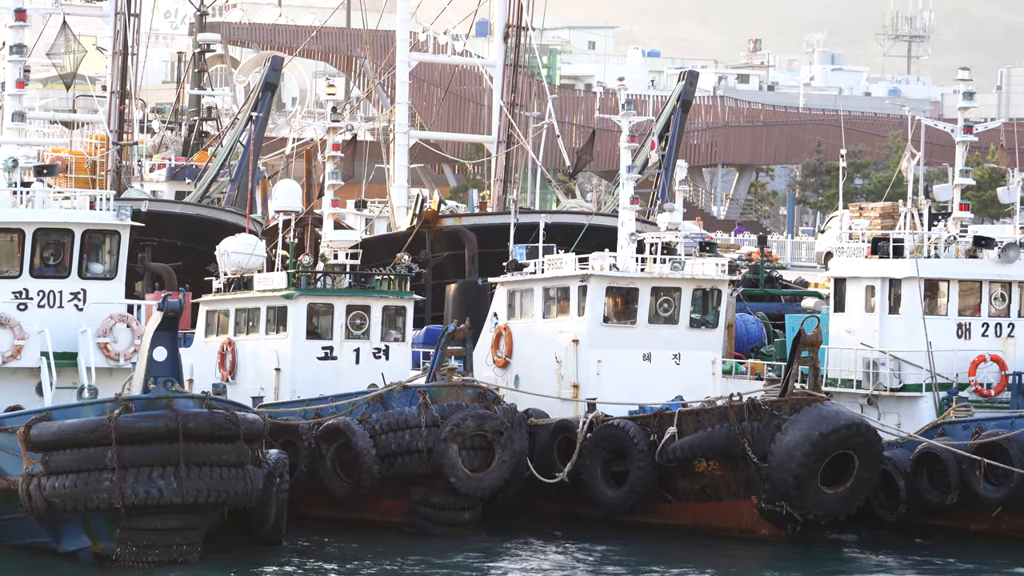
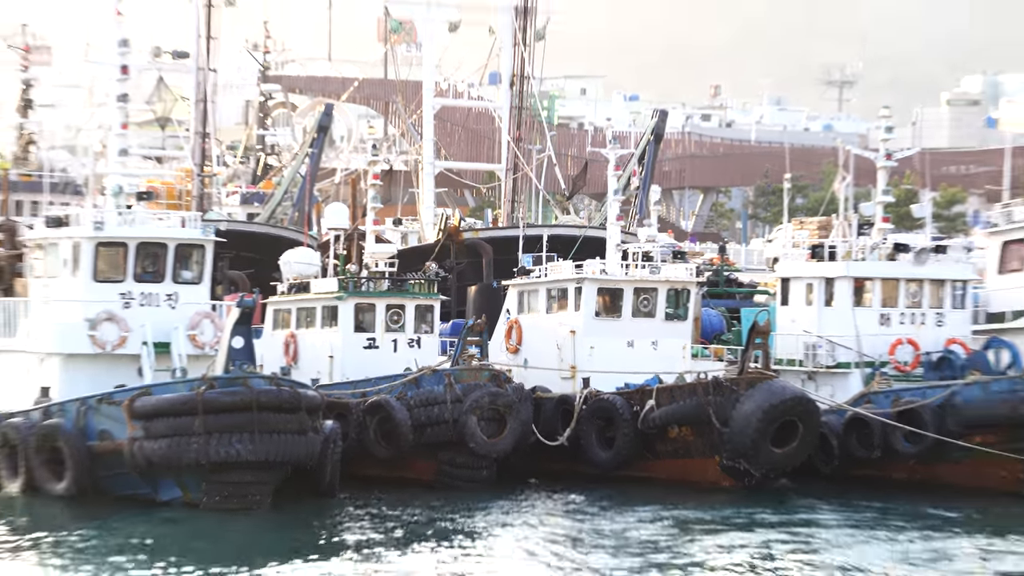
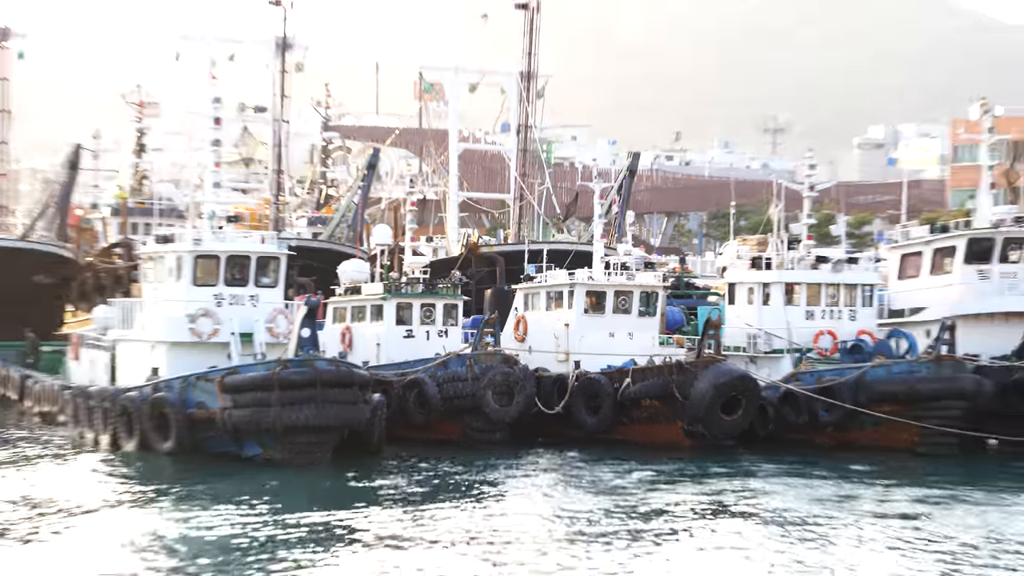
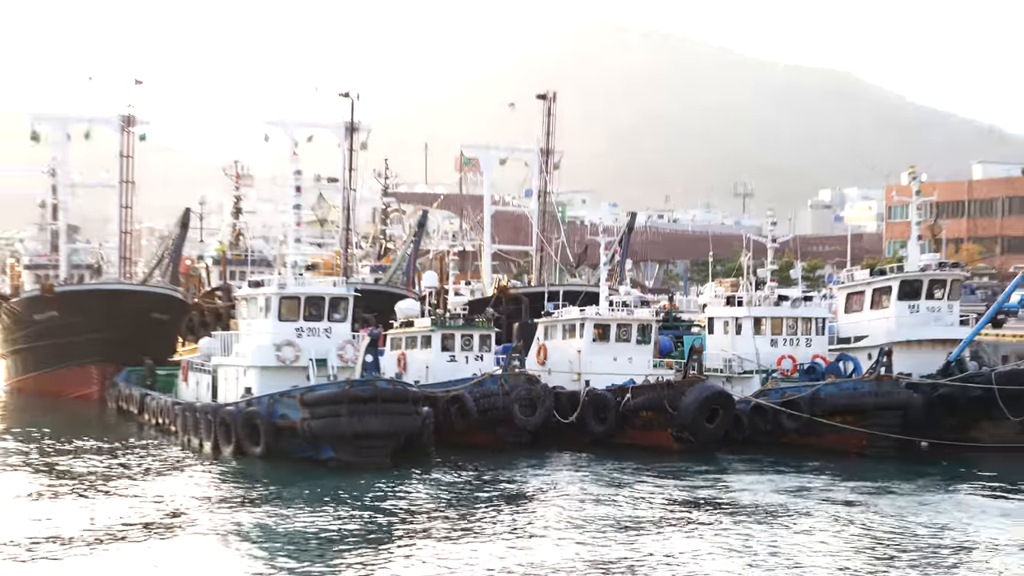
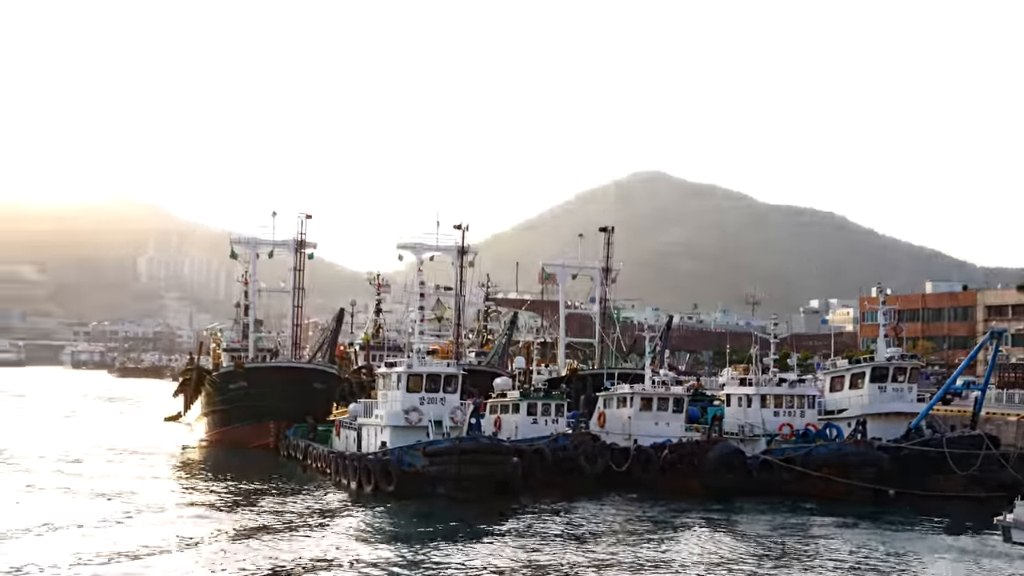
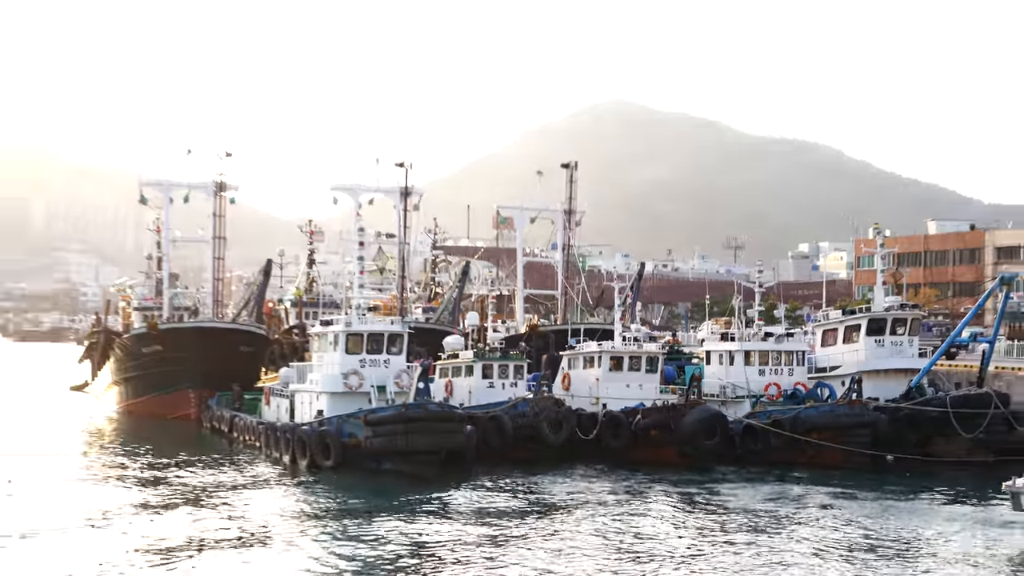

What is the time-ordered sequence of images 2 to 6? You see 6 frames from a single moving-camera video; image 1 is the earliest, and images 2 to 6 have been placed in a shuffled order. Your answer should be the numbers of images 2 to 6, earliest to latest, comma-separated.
2, 3, 4, 6, 5
